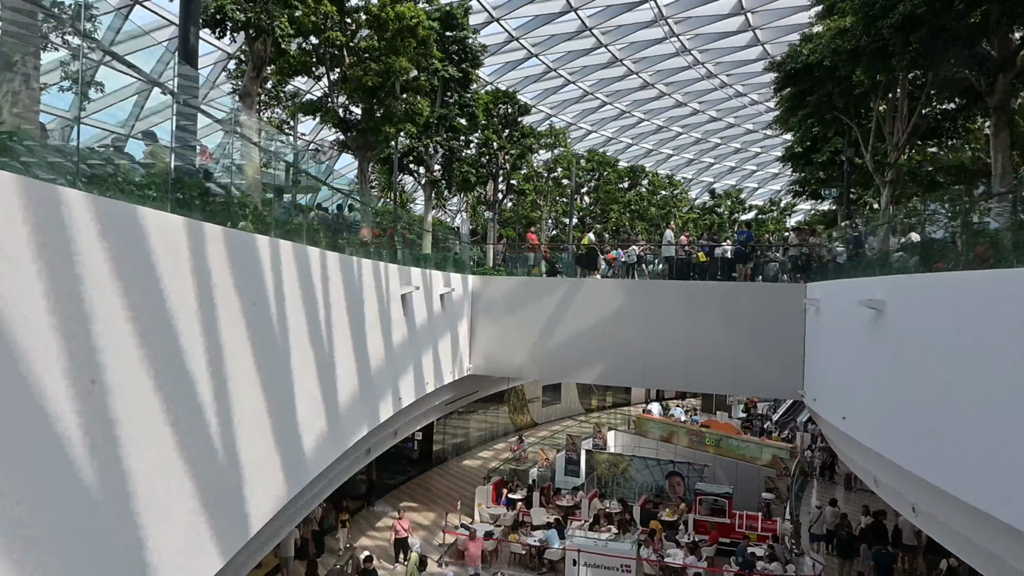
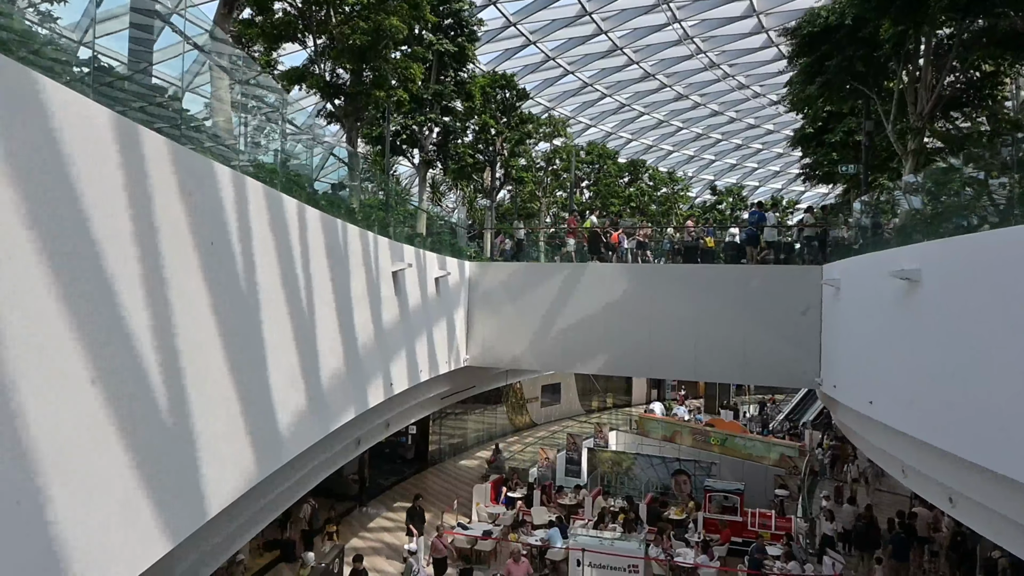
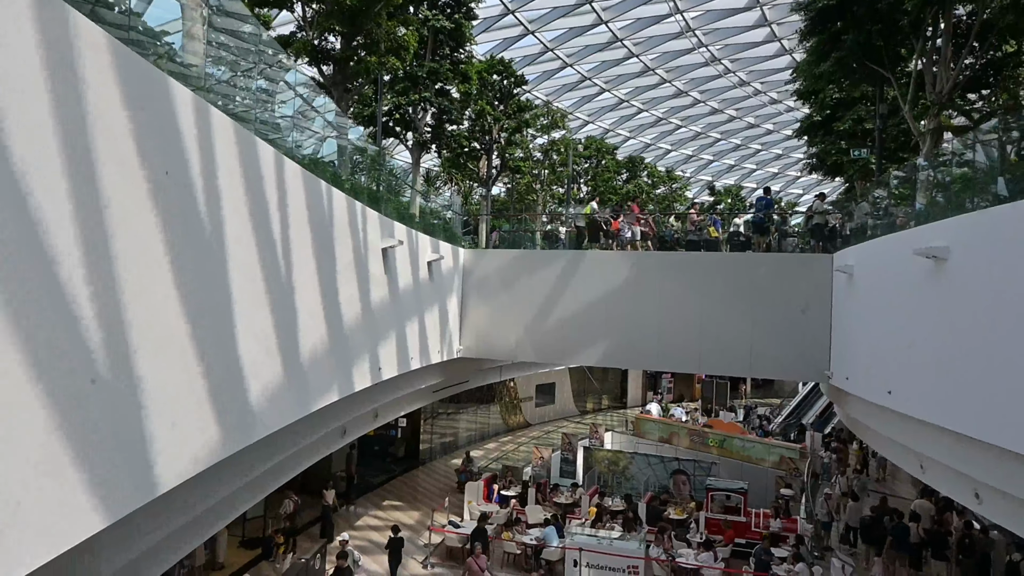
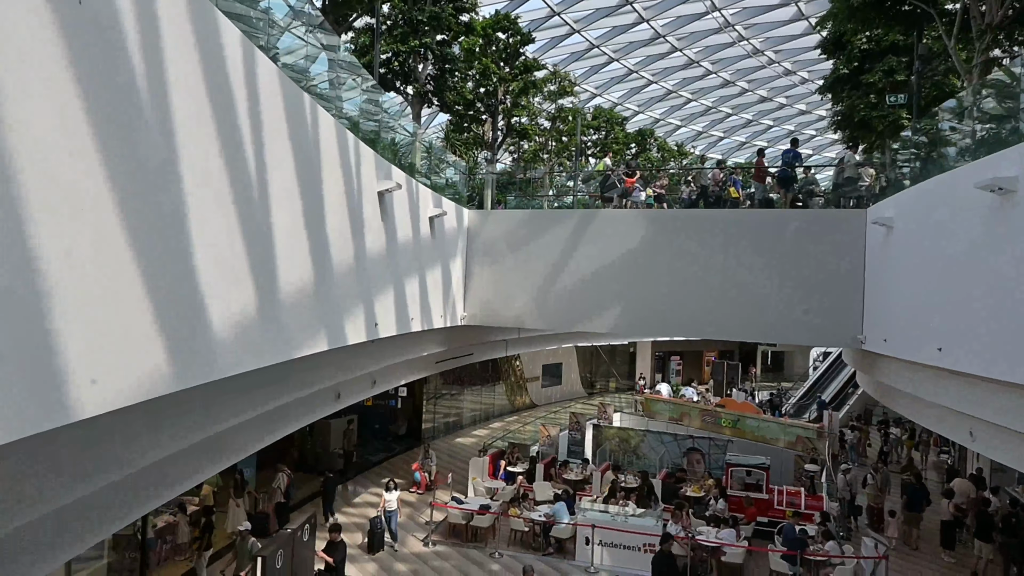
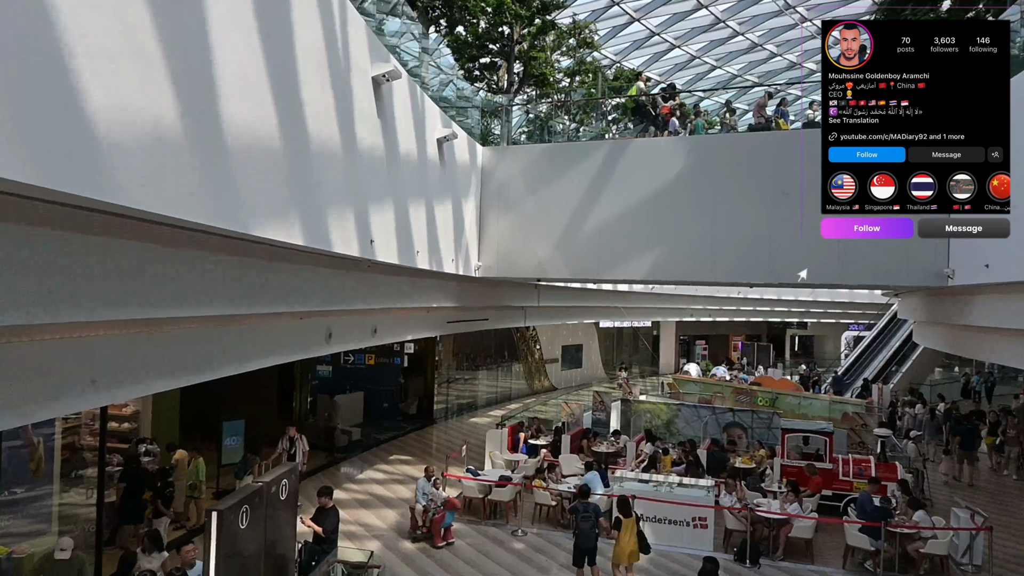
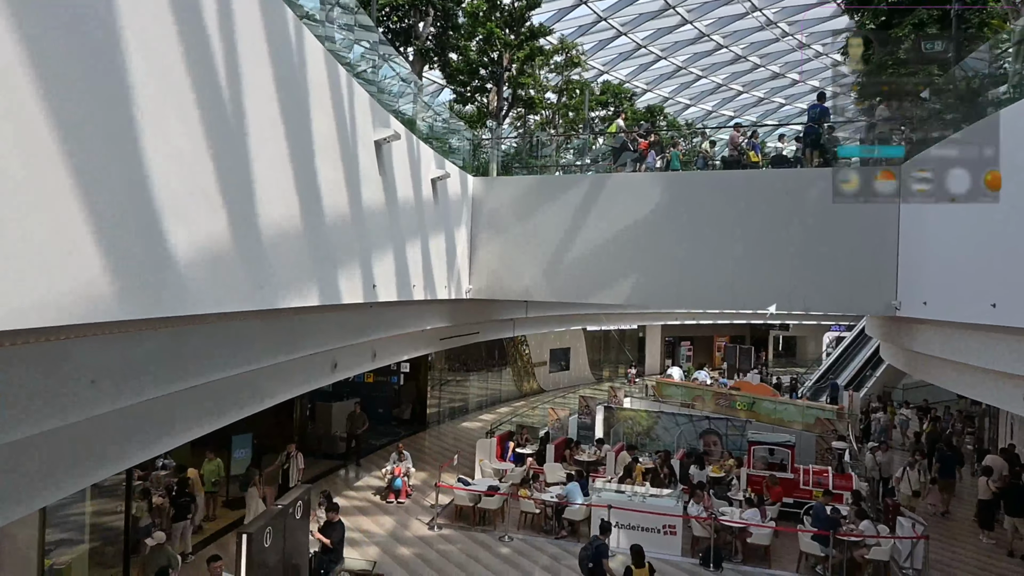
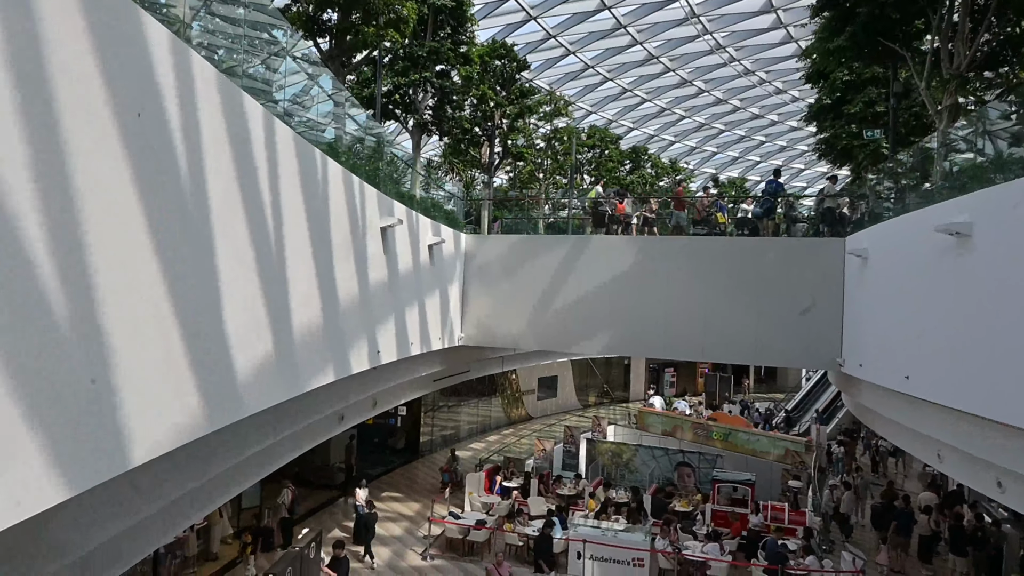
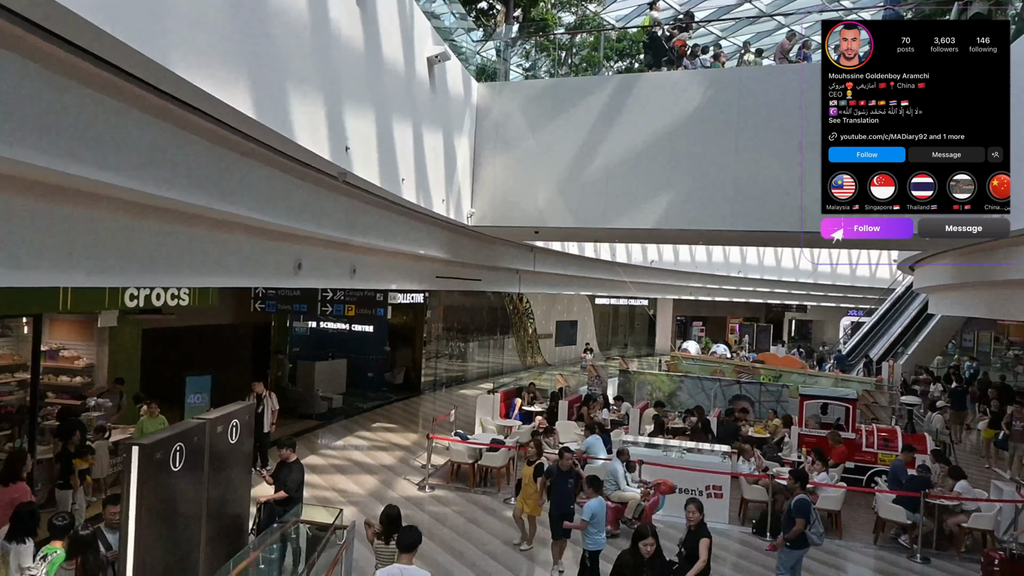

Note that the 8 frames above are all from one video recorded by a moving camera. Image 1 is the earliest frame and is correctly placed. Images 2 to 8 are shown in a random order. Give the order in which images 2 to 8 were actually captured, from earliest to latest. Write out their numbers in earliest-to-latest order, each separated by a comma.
2, 3, 7, 4, 6, 5, 8
